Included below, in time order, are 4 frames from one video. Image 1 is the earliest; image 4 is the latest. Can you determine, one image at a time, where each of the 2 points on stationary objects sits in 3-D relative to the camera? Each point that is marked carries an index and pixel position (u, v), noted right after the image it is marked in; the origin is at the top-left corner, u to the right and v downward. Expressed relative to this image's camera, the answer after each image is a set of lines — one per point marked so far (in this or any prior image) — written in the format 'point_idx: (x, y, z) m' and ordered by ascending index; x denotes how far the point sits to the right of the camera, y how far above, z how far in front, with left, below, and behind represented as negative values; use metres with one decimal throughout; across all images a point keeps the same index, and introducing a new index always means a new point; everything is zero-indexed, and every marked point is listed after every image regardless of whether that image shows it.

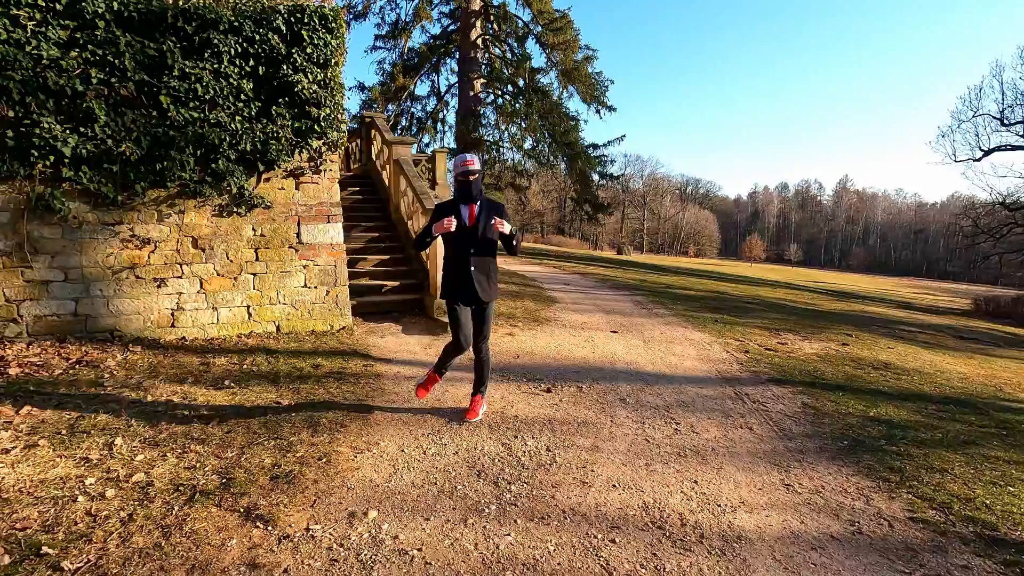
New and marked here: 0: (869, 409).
0: (+3.1, -1.0, +4.6) m
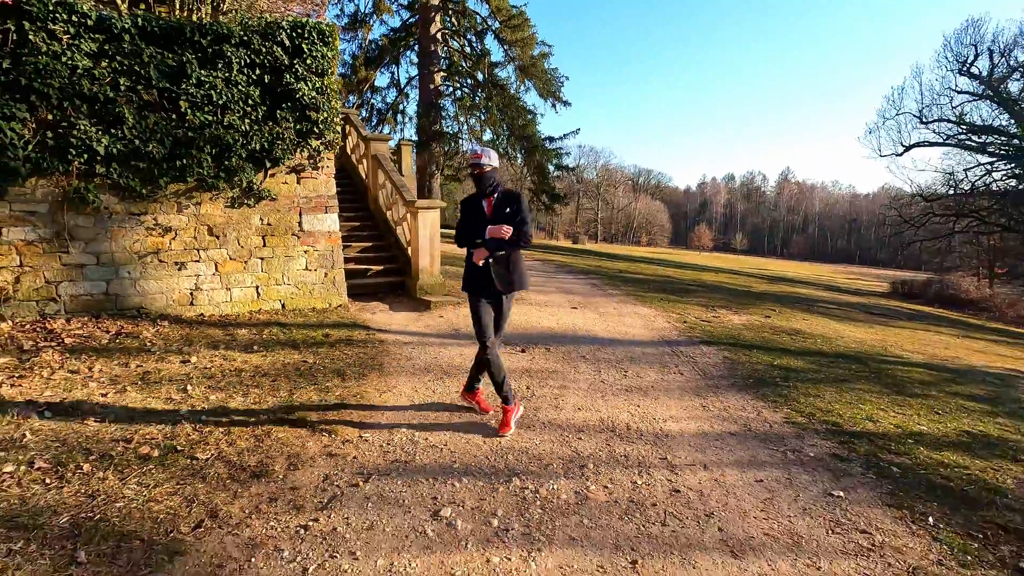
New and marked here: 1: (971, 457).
0: (+2.9, -0.8, +5.8) m
1: (+3.1, -1.1, +3.6) m
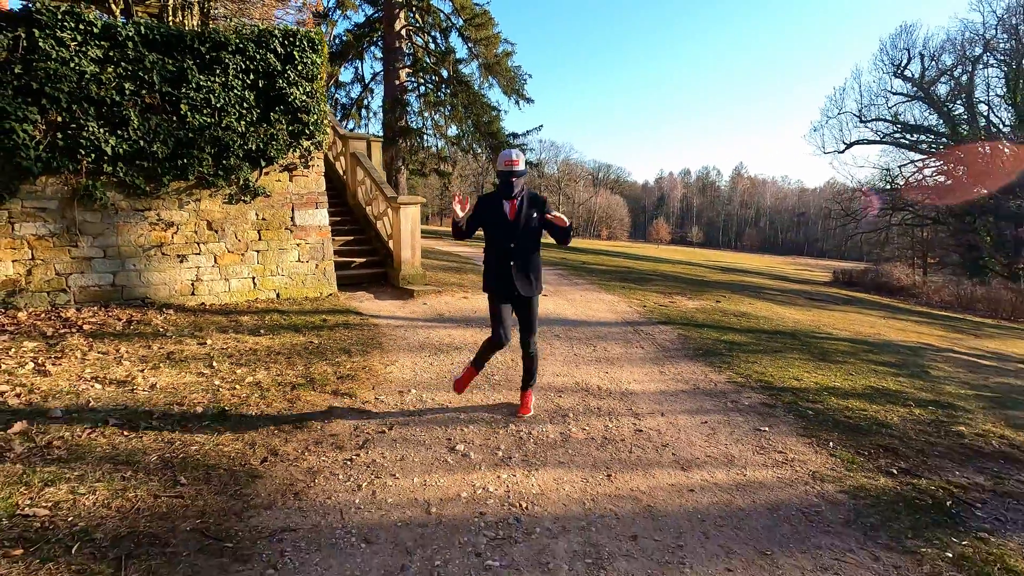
0: (+2.6, -0.6, +6.7) m
1: (+3.0, -1.0, +4.5) m
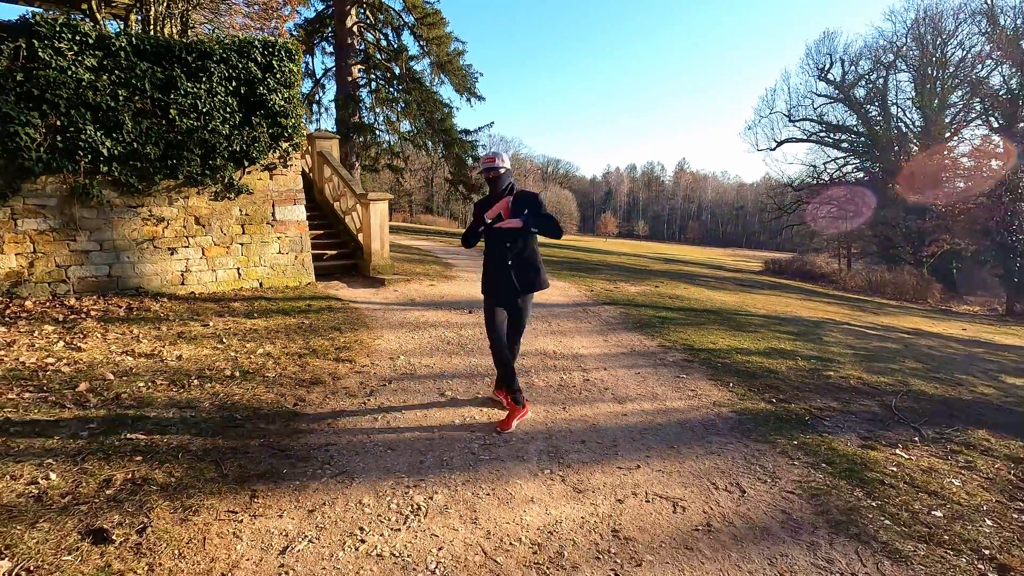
0: (+2.1, -0.4, +7.8) m
1: (+2.7, -0.7, +5.7) m
